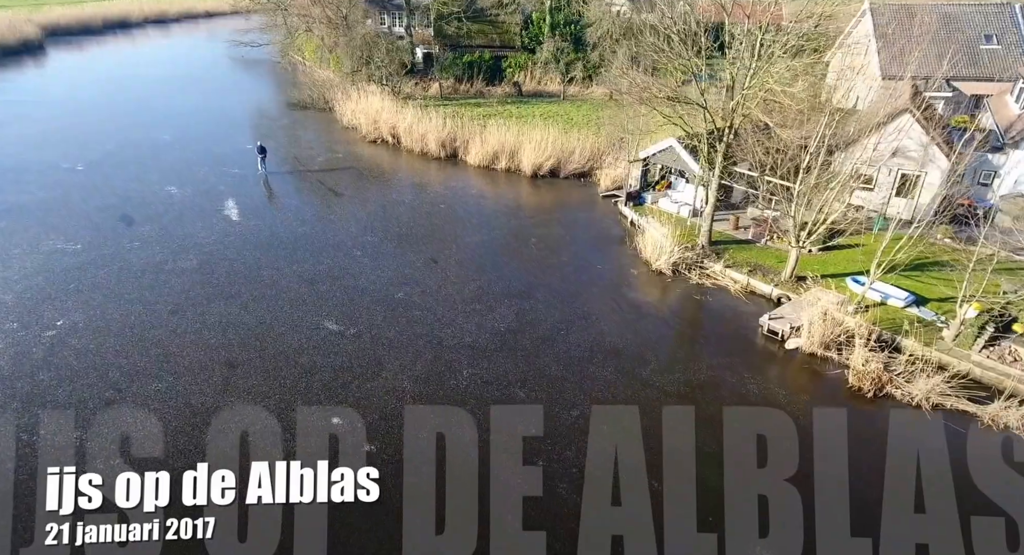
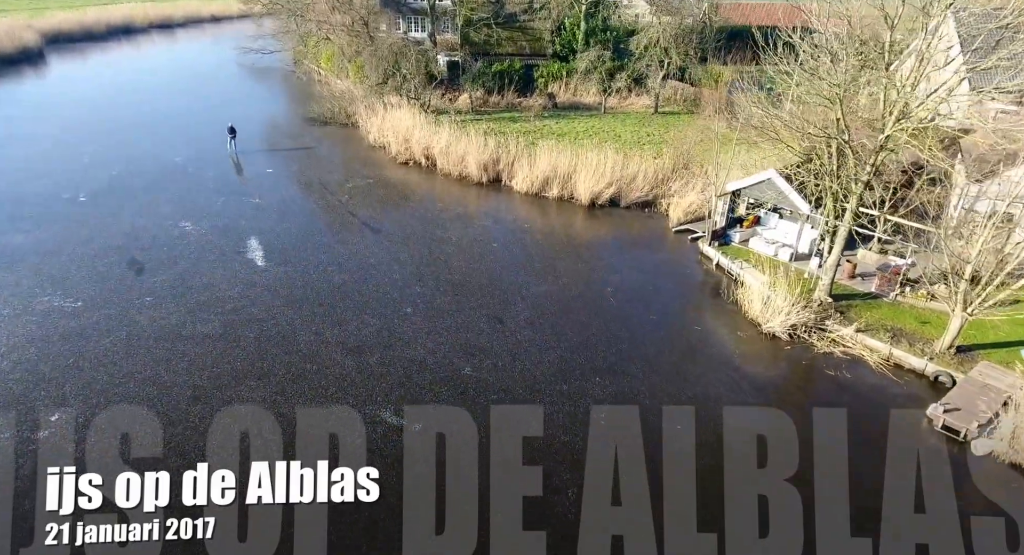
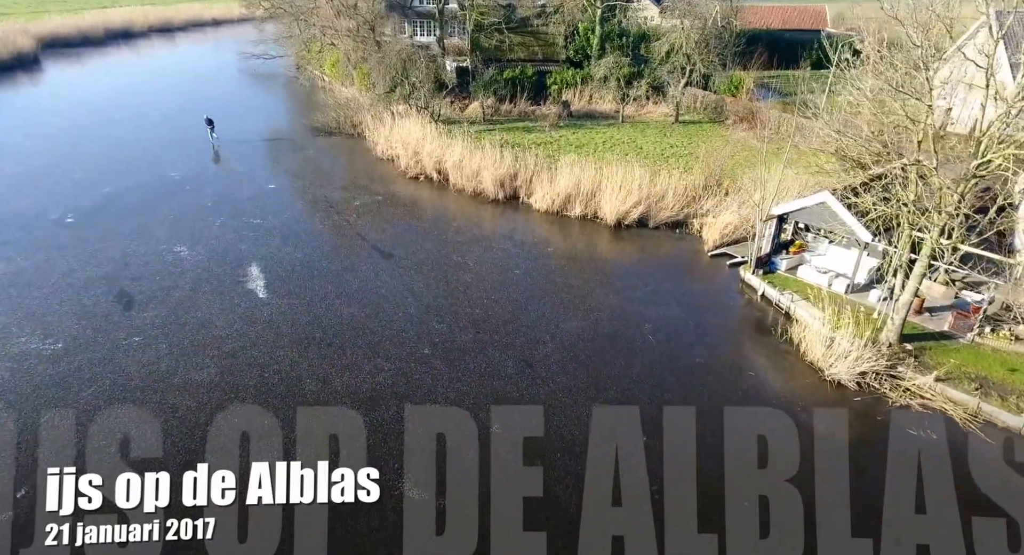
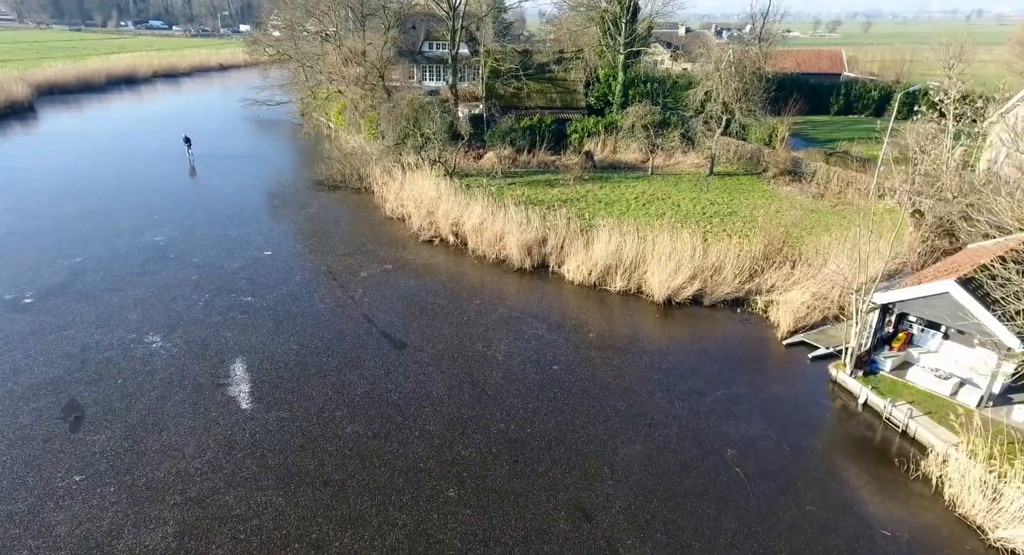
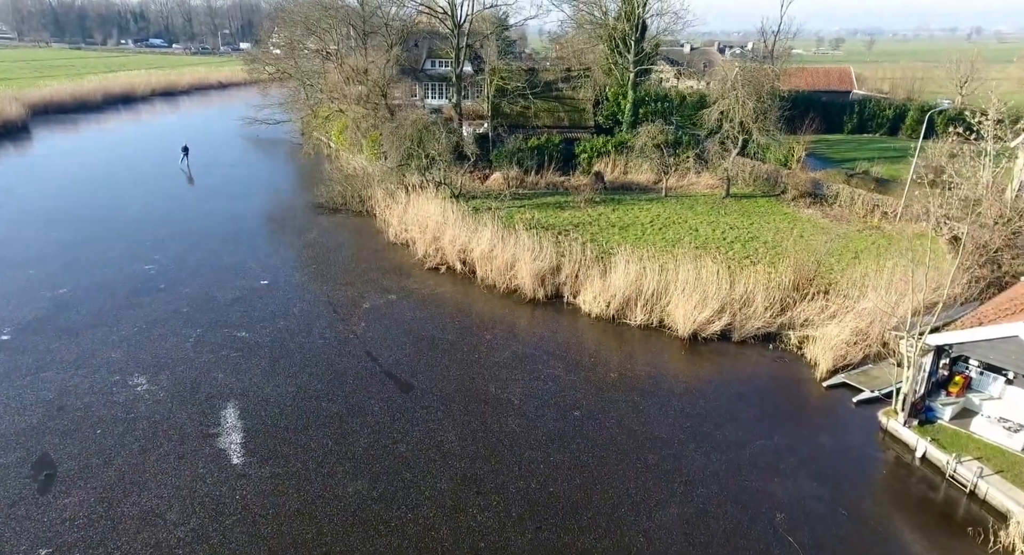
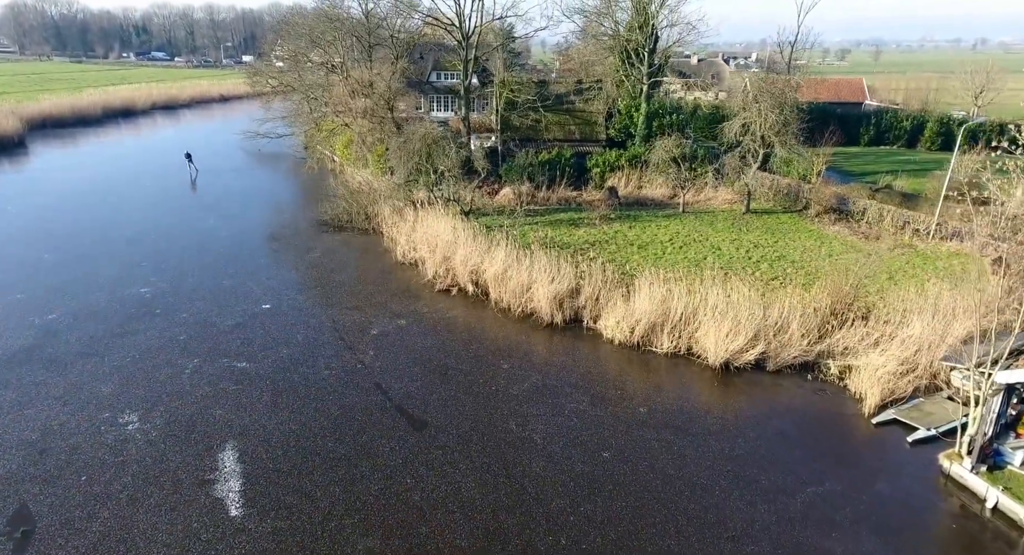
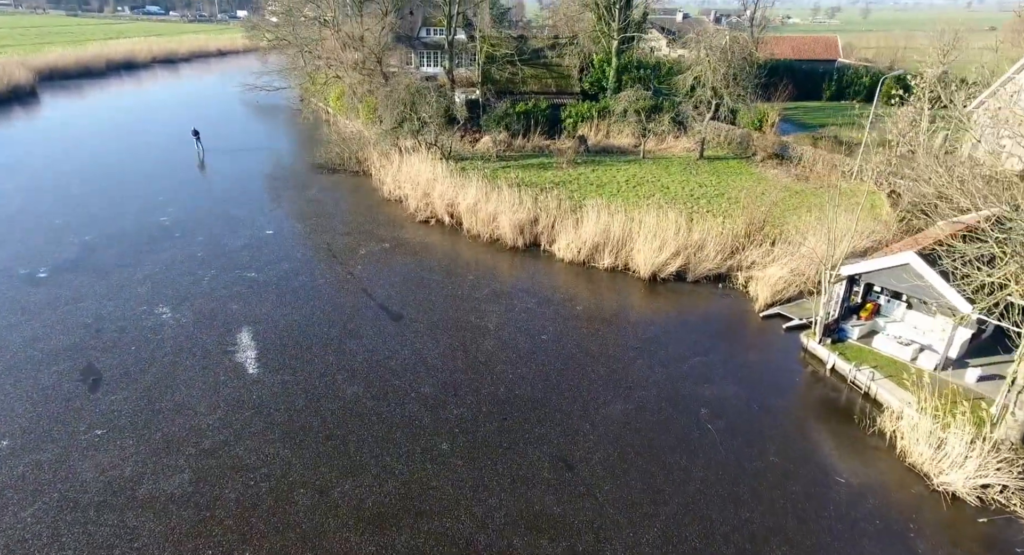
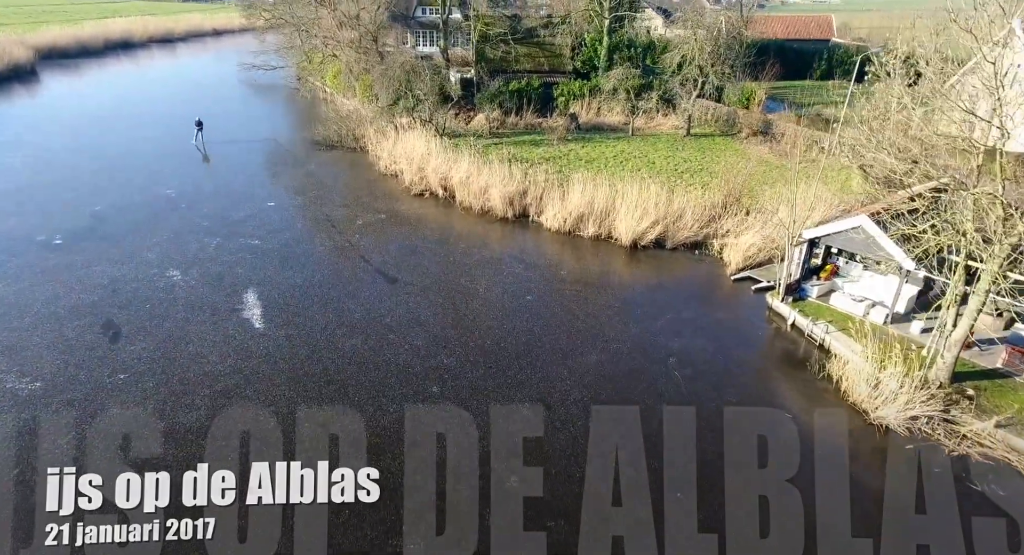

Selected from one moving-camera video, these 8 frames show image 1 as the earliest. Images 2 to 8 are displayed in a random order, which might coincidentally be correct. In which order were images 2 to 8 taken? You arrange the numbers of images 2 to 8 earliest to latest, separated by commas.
2, 3, 8, 7, 4, 5, 6
